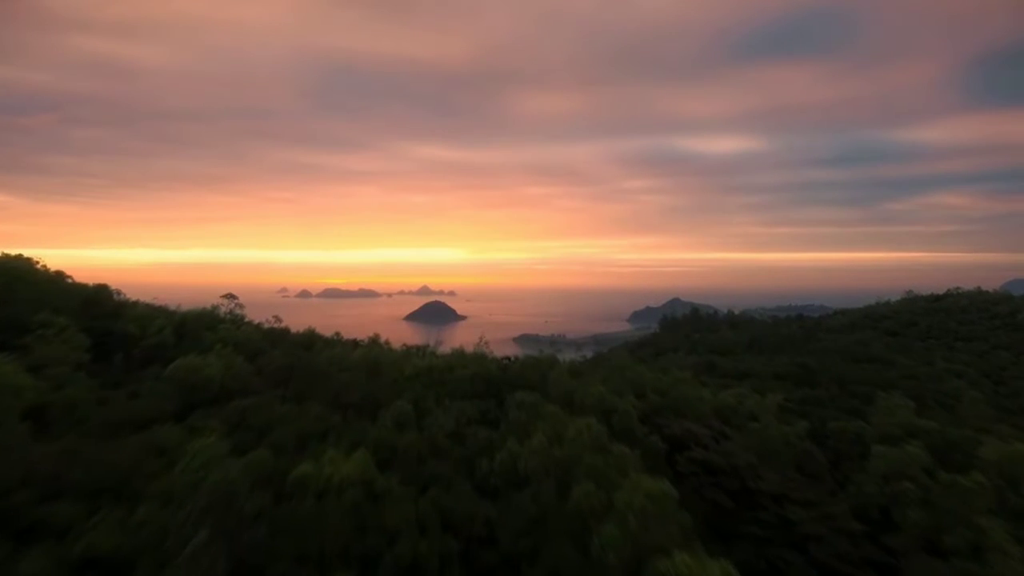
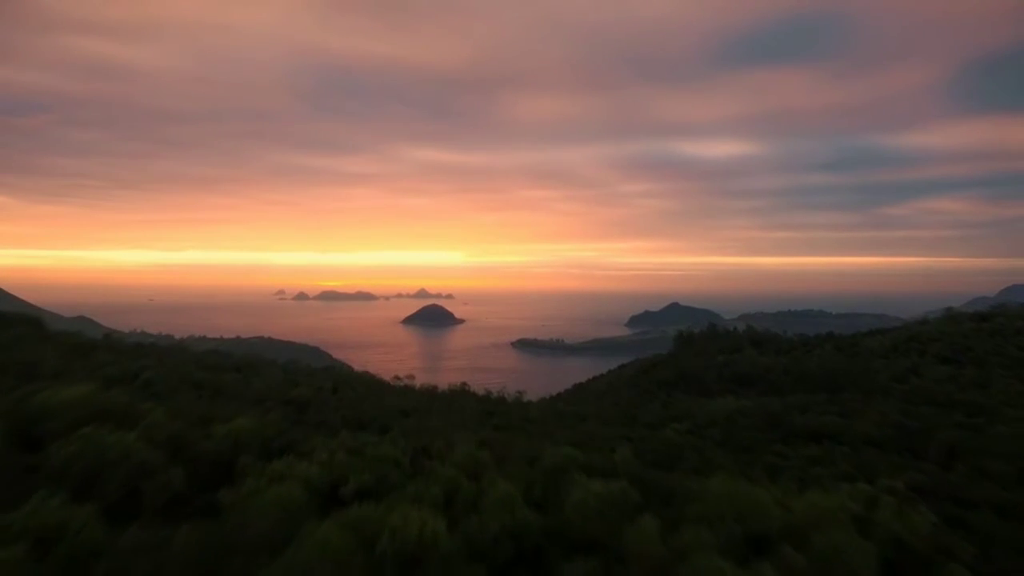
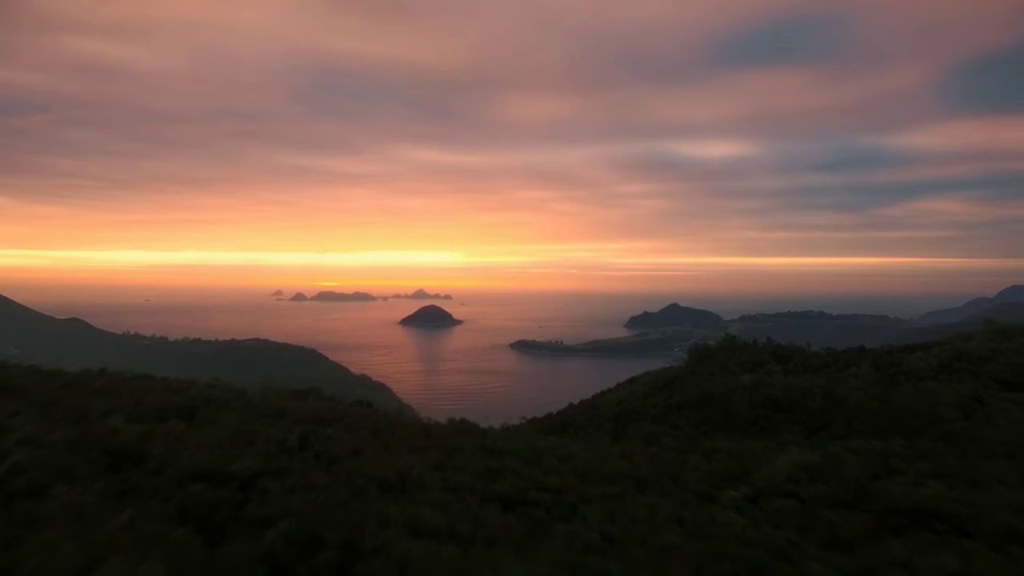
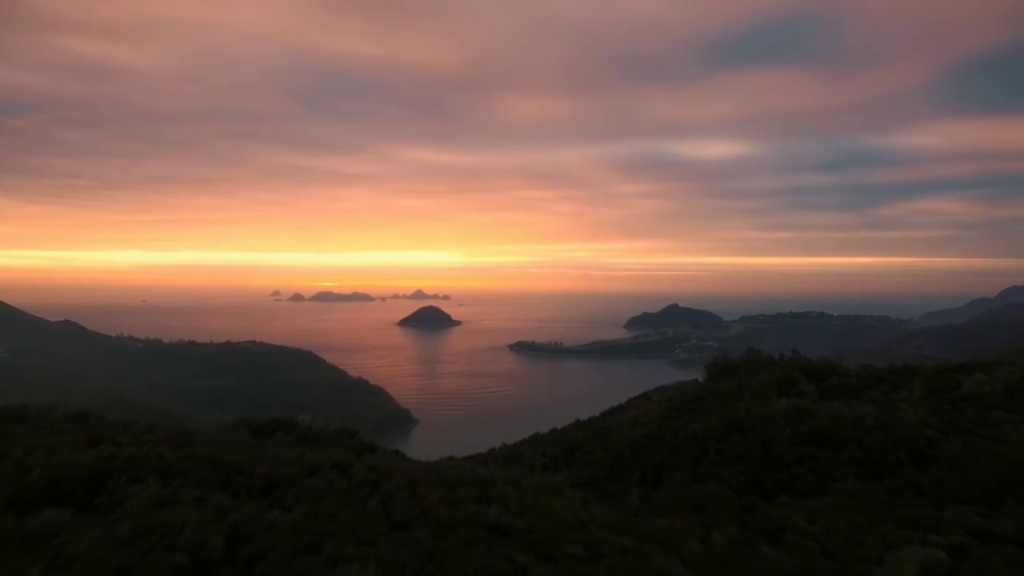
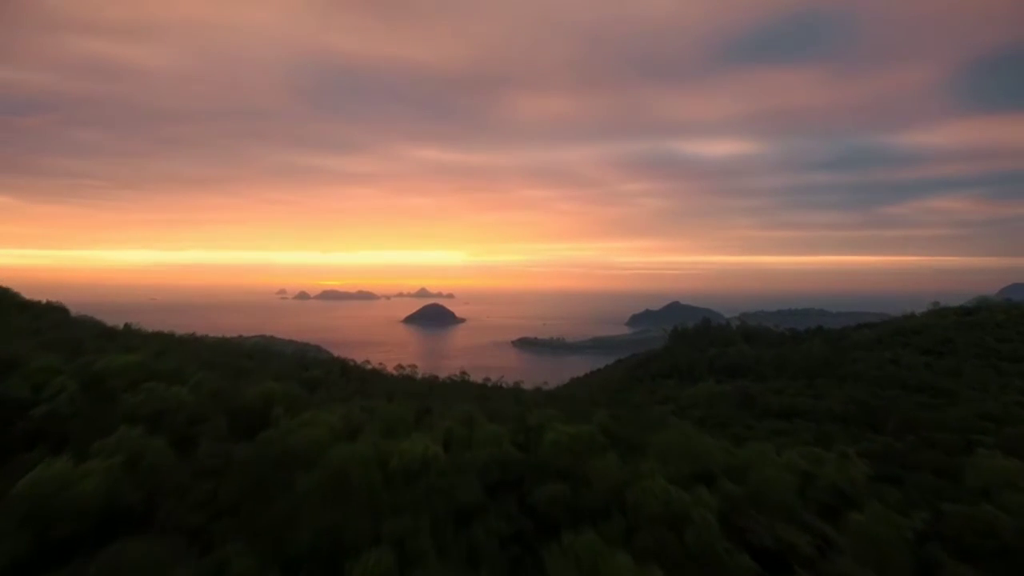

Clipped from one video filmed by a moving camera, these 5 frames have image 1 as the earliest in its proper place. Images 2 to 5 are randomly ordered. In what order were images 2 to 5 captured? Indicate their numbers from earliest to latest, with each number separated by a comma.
5, 2, 3, 4
